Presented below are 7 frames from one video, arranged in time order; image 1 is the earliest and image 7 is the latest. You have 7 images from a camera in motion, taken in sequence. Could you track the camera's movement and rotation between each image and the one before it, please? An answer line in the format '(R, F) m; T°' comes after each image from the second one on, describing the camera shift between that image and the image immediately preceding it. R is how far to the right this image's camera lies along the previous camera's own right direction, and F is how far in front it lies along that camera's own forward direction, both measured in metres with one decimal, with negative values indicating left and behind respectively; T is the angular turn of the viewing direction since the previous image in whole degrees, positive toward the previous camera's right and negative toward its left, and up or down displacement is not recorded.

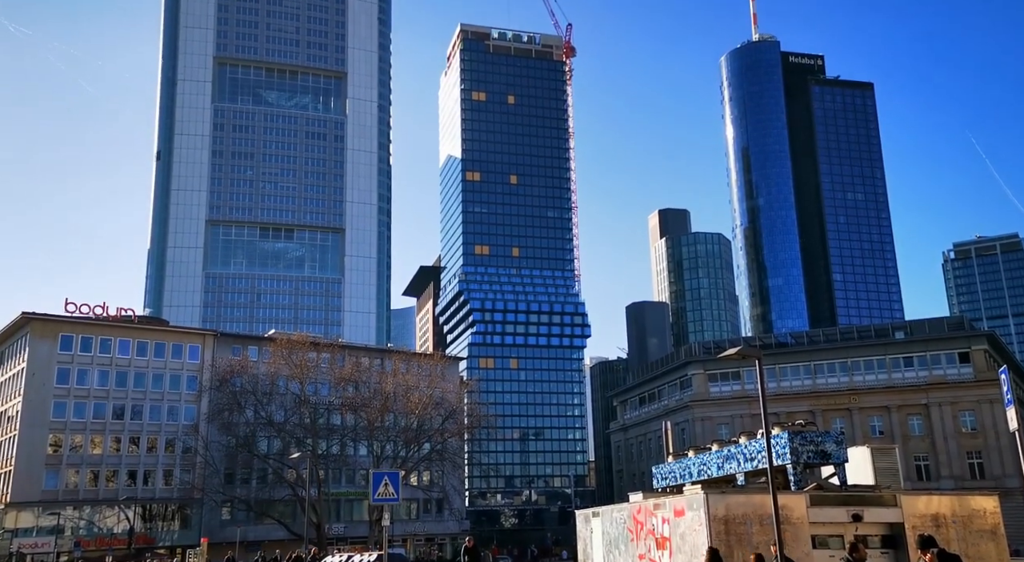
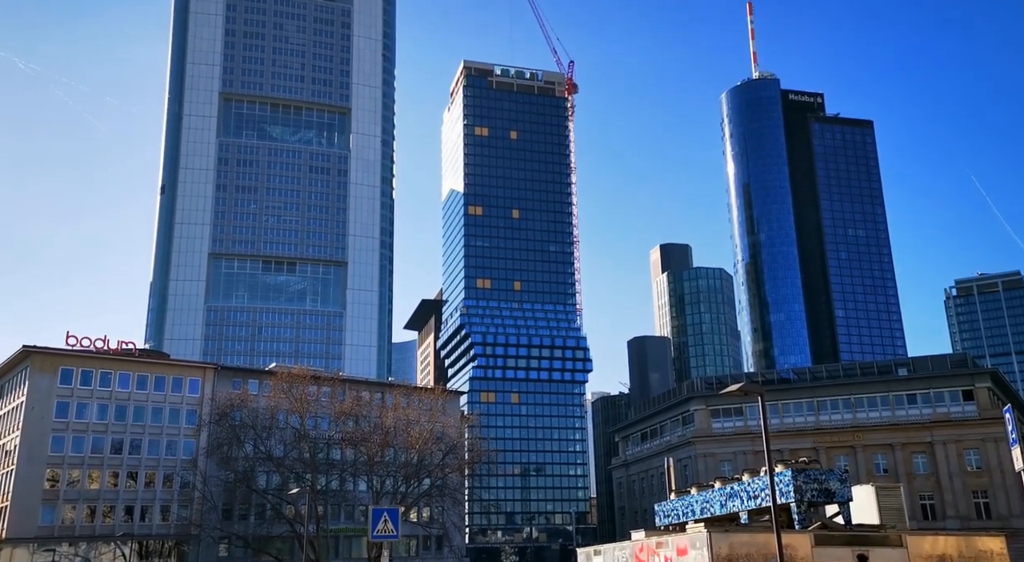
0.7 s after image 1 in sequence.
(0.0, +0.1) m; 0°
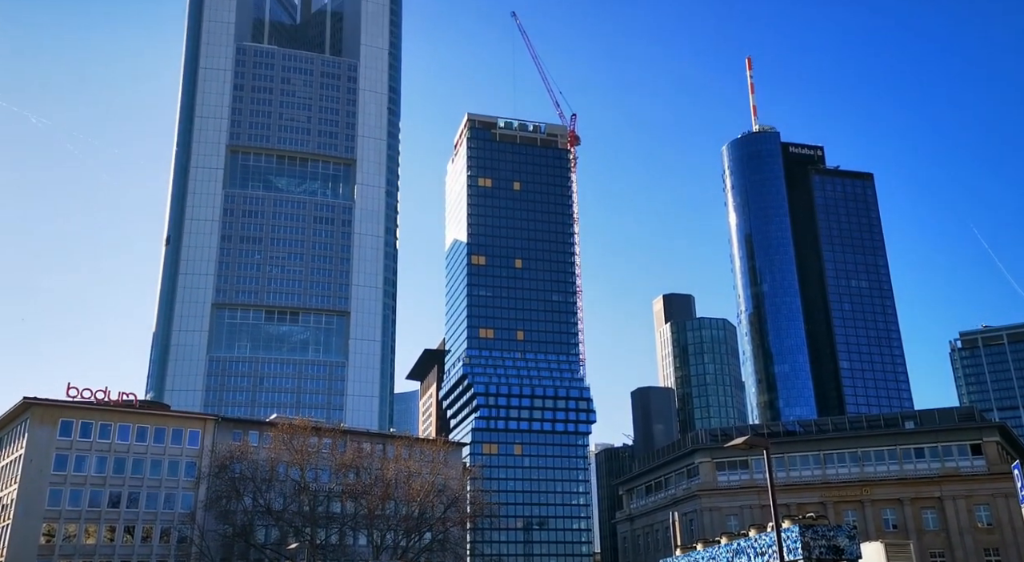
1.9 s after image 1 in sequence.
(0.0, +0.3) m; 0°
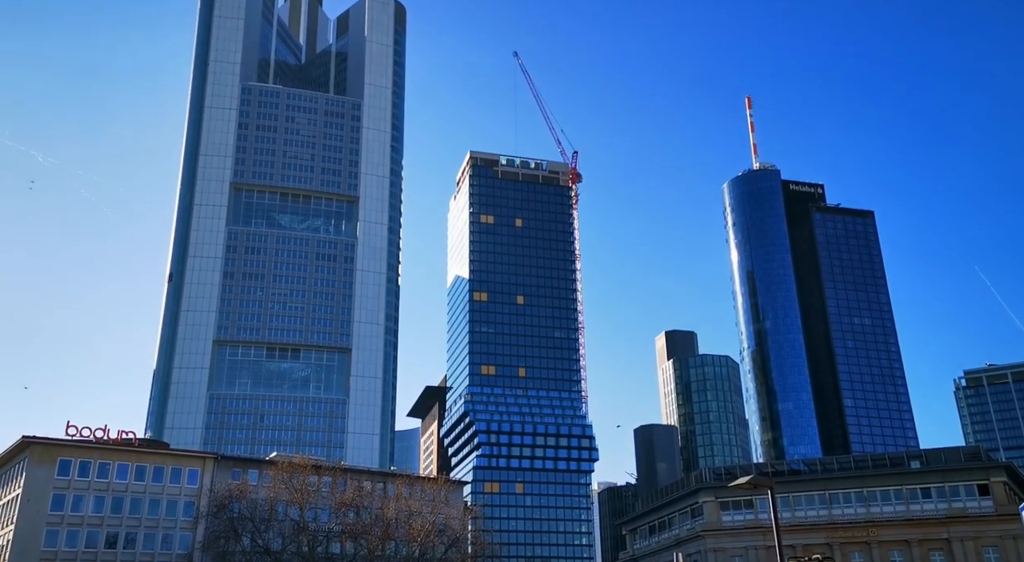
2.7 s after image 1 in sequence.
(0.0, +0.3) m; 0°
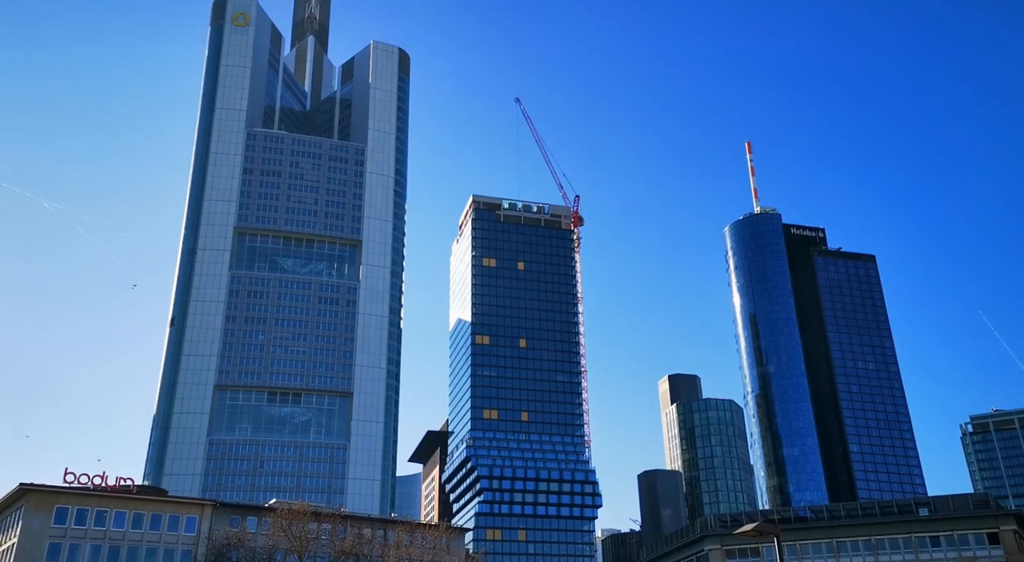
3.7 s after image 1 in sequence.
(0.0, +0.5) m; 0°
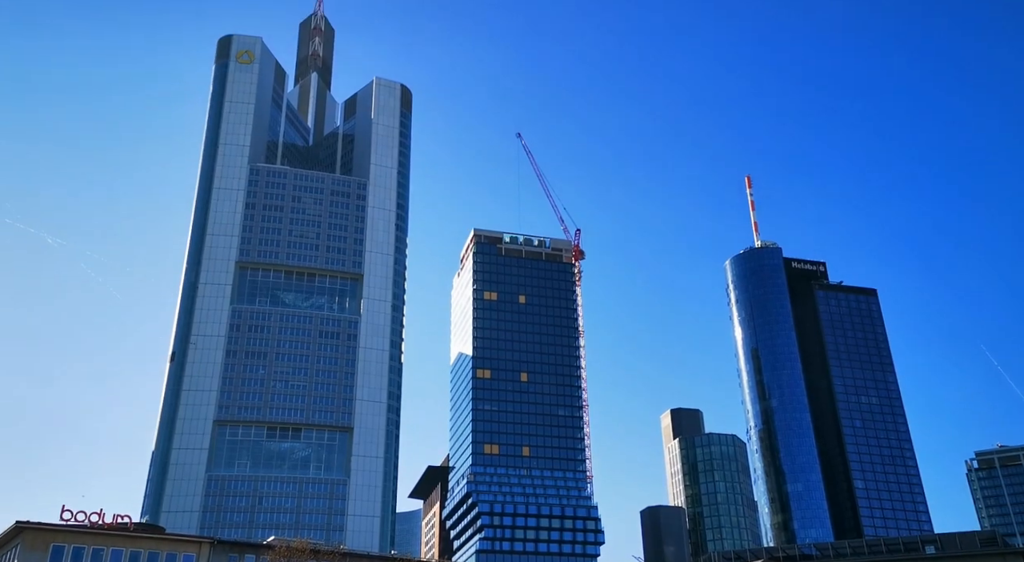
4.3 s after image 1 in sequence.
(0.0, +0.4) m; 0°
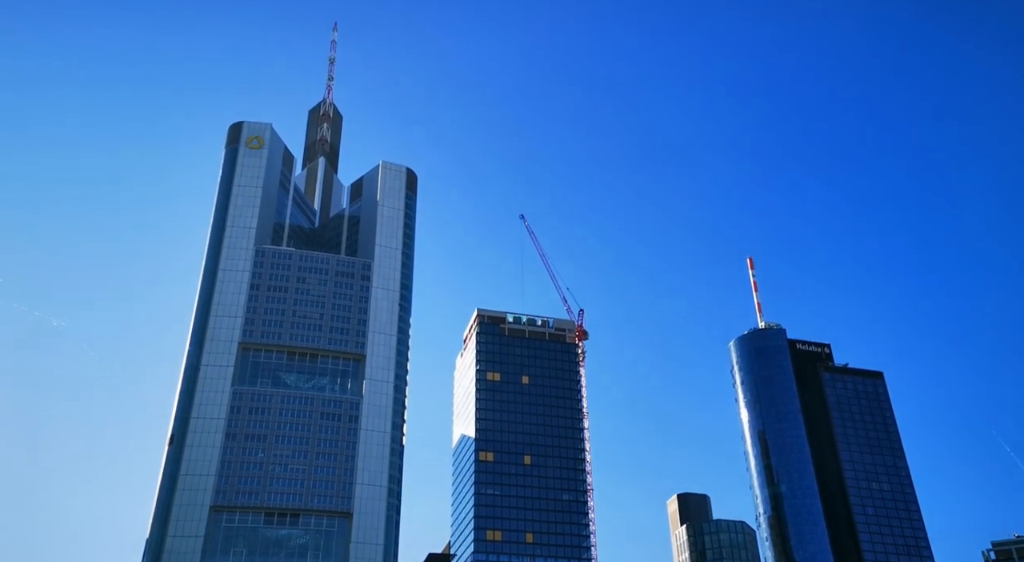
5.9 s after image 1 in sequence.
(-0.1, +1.9) m; 0°
